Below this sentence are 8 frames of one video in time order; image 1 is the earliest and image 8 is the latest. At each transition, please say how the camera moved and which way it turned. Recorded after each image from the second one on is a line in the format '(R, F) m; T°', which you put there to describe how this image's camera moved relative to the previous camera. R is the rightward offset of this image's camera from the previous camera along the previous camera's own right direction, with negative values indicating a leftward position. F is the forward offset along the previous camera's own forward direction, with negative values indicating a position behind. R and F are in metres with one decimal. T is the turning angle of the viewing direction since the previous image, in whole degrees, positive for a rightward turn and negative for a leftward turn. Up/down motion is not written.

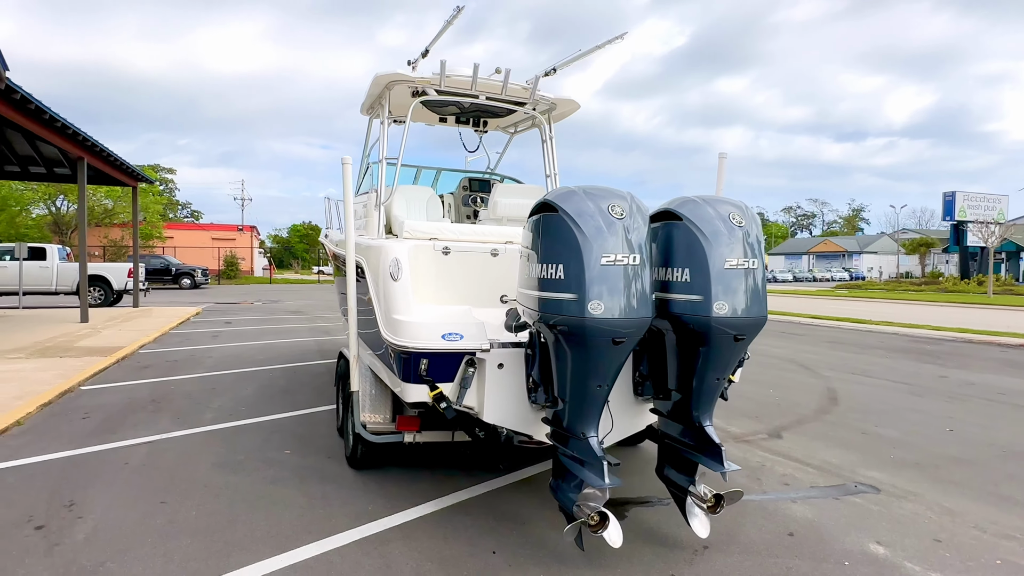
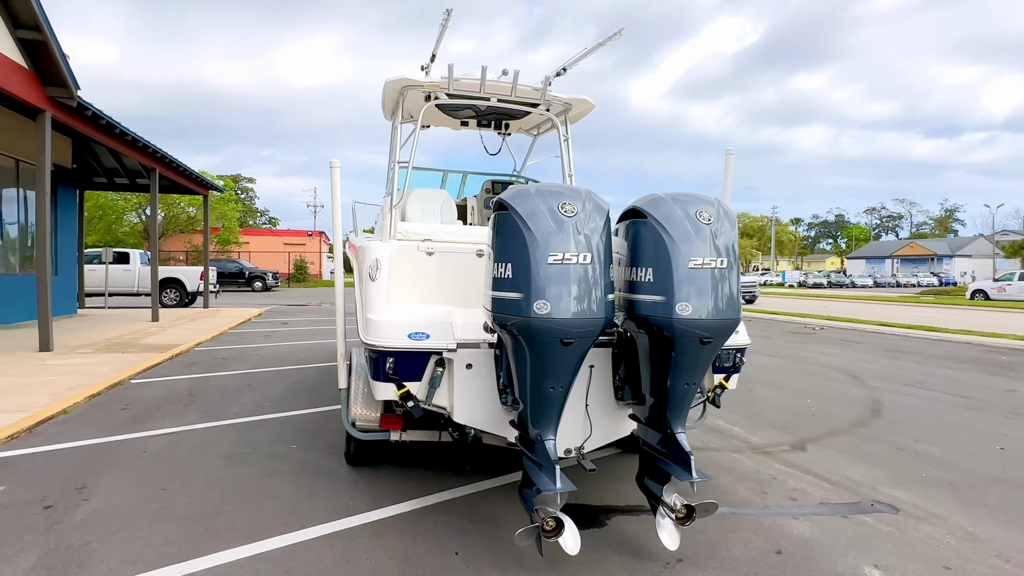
(+0.5, +0.1) m; -6°
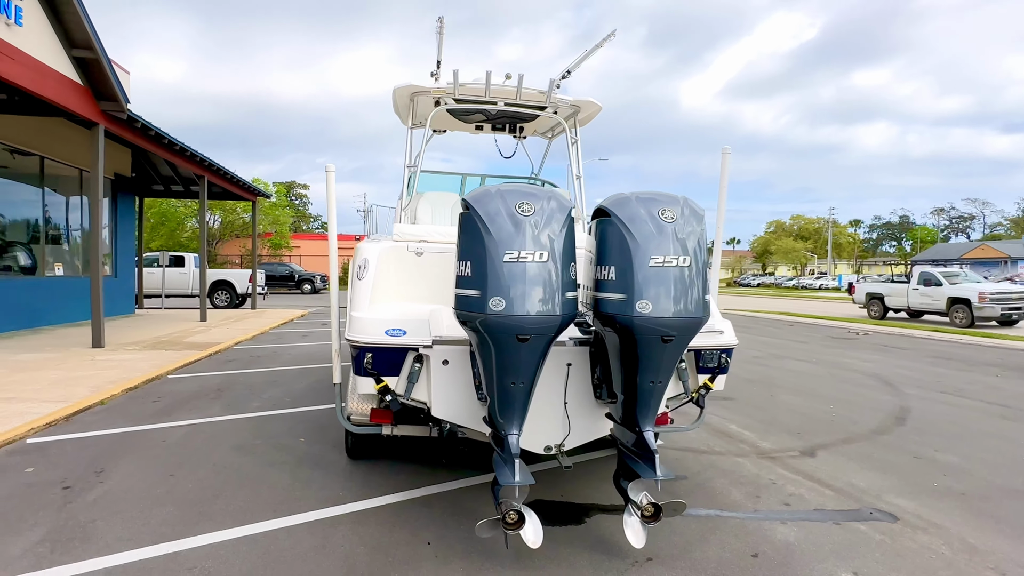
(+0.4, -0.1) m; -5°
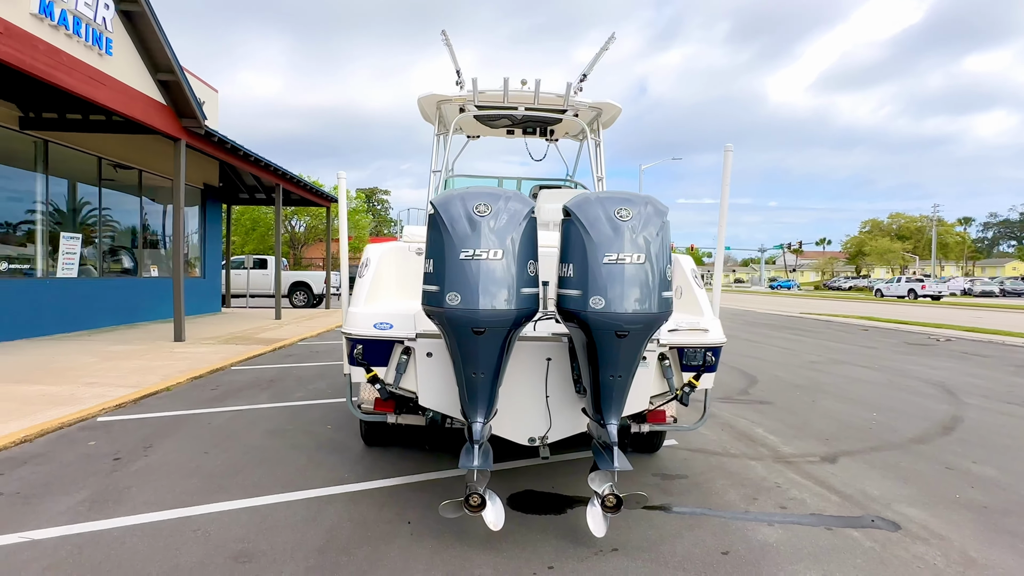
(+0.6, -0.1) m; -8°
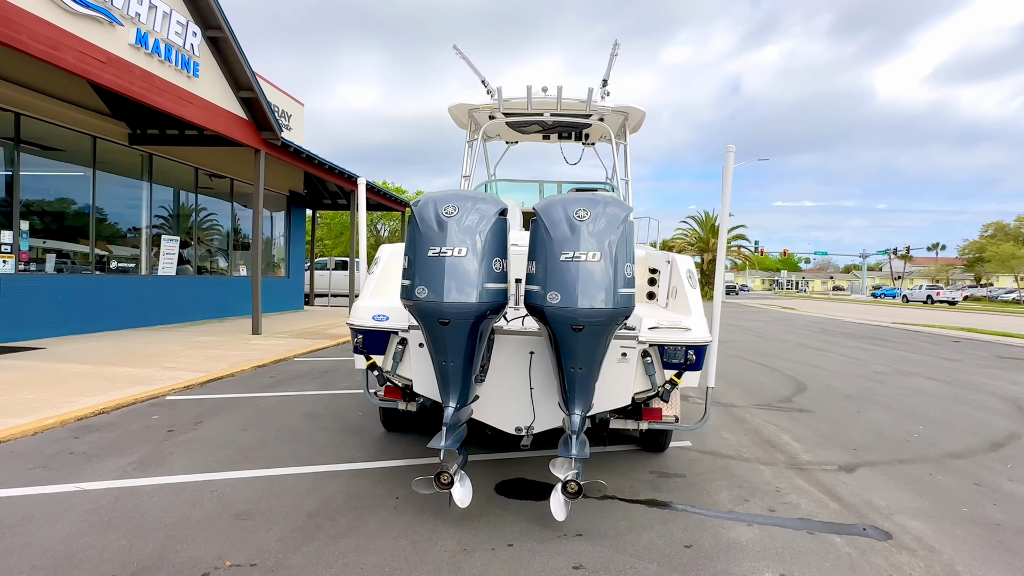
(+0.6, -0.2) m; -8°
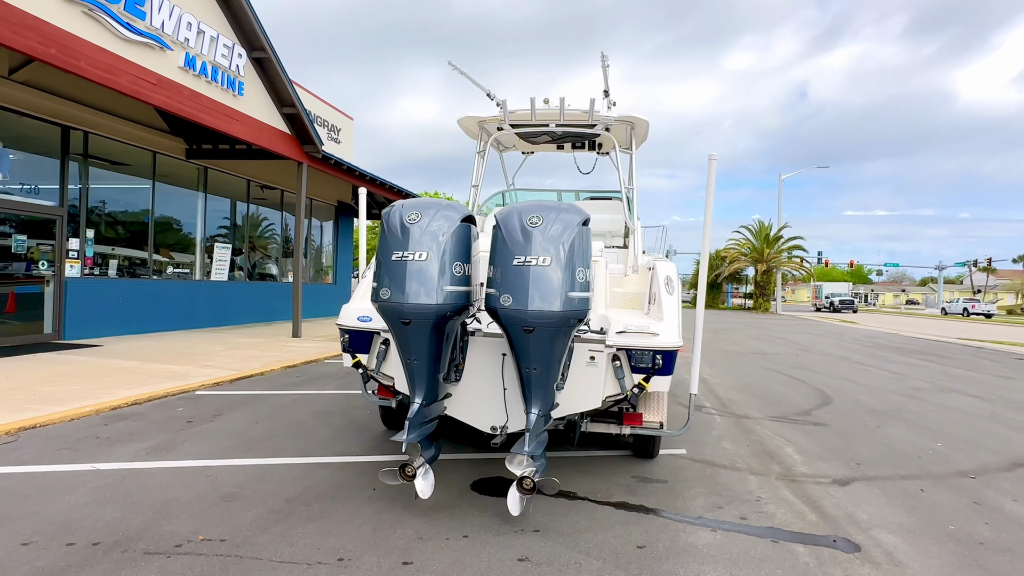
(+0.5, -0.1) m; -5°
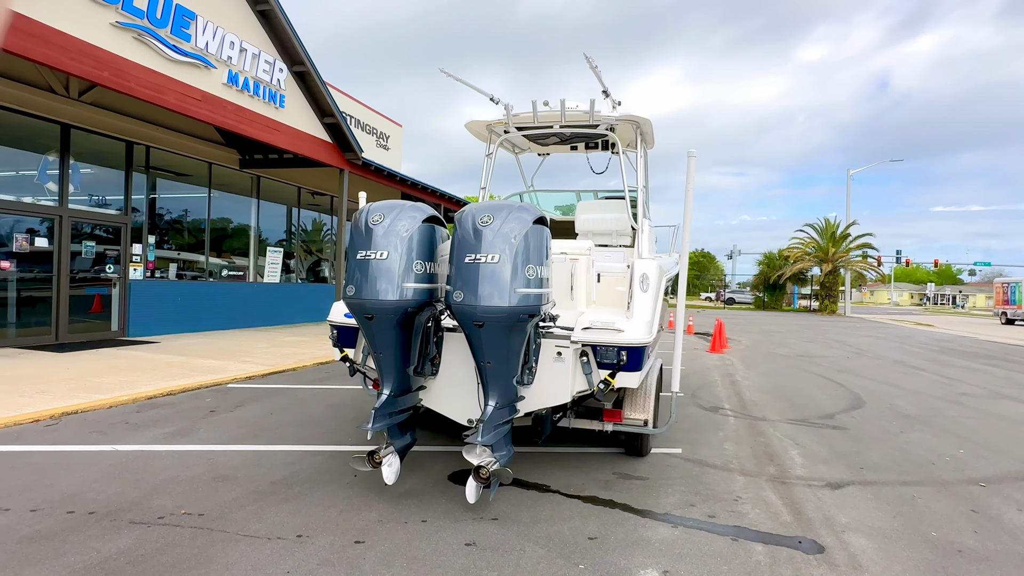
(+0.6, -0.1) m; -6°
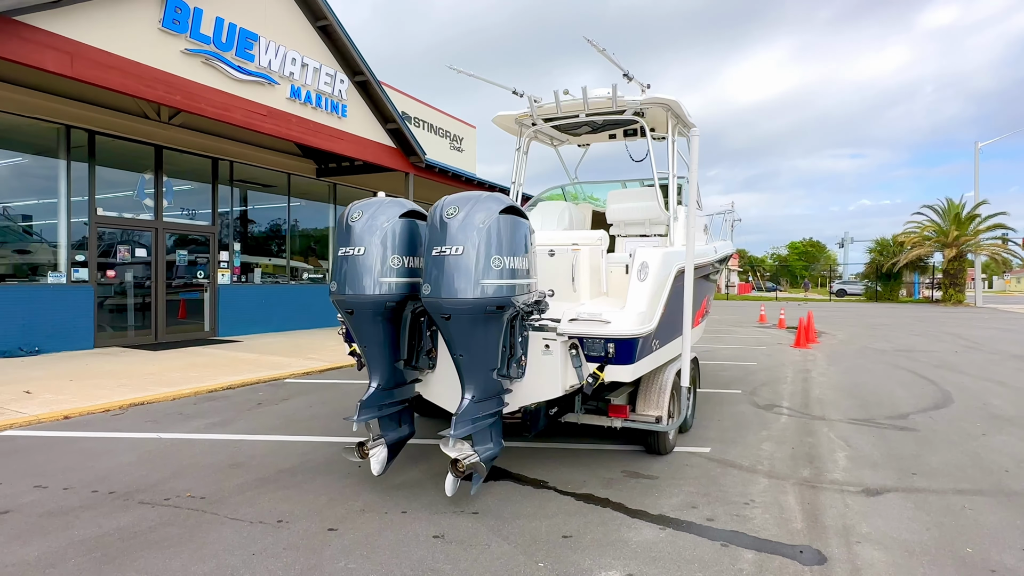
(+0.7, +0.1) m; -9°
